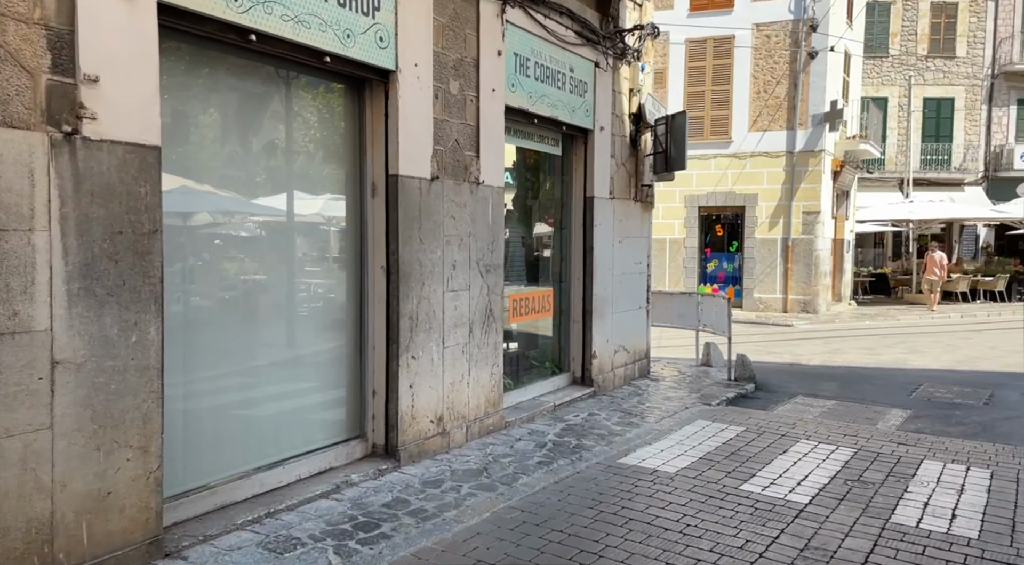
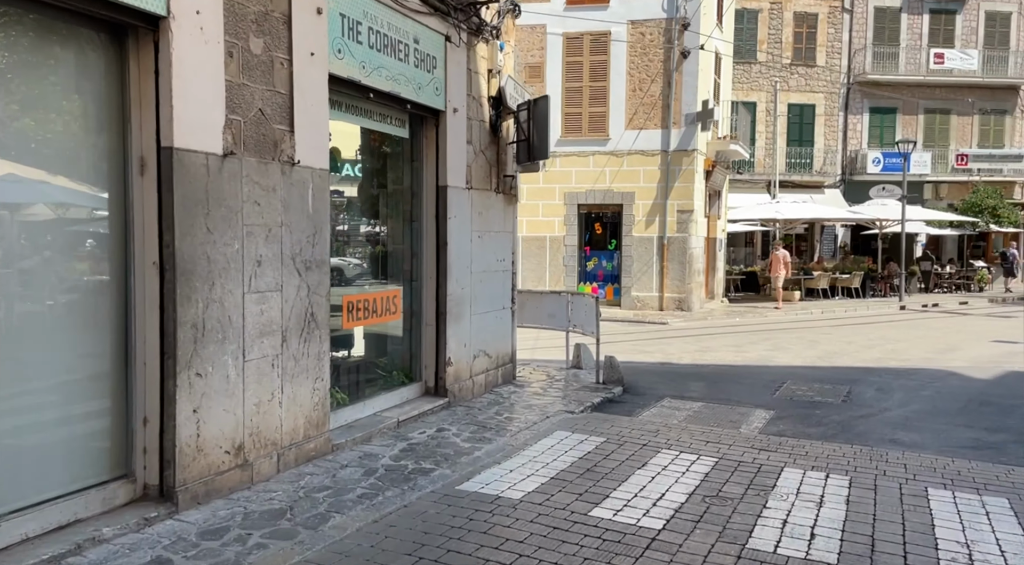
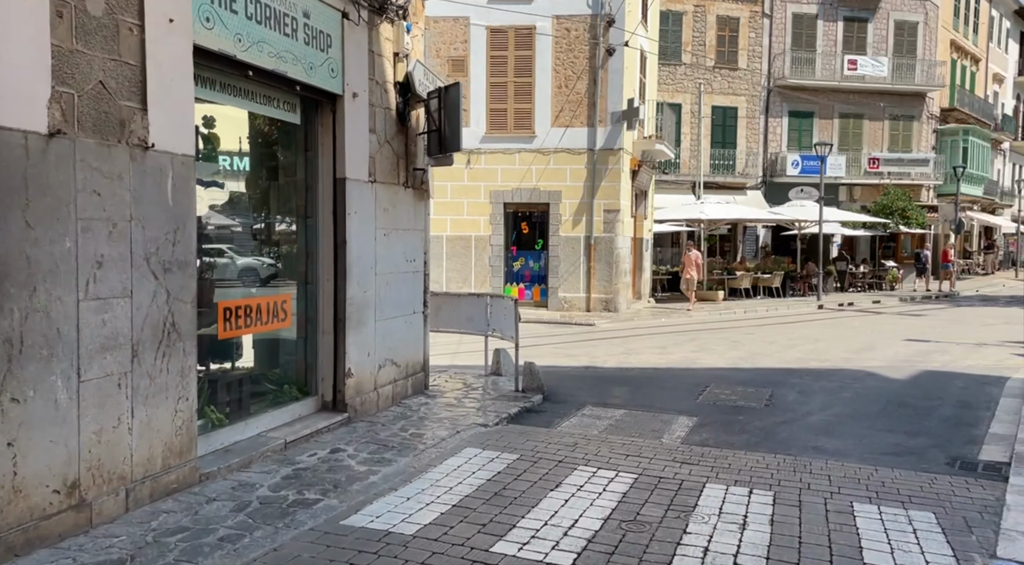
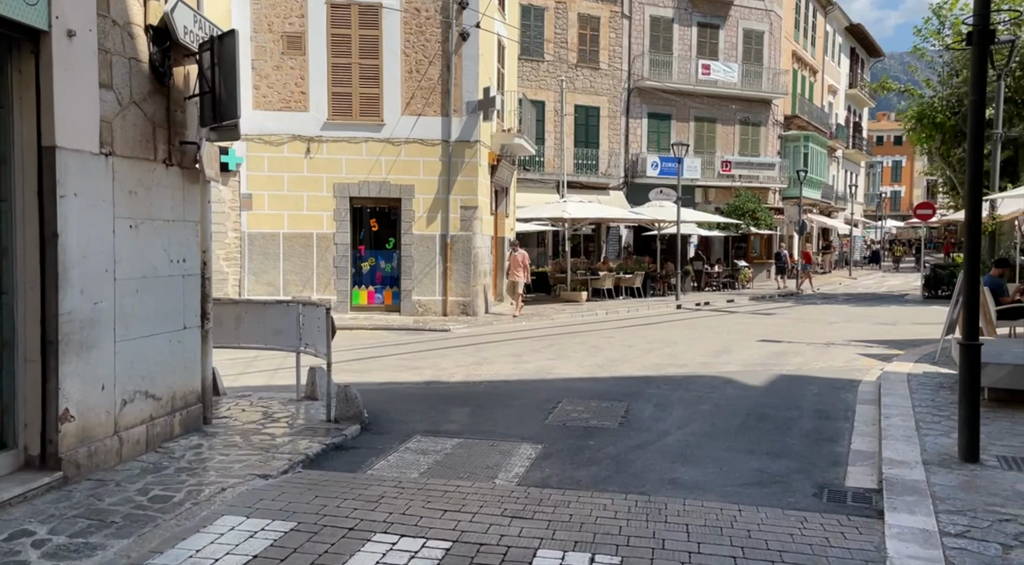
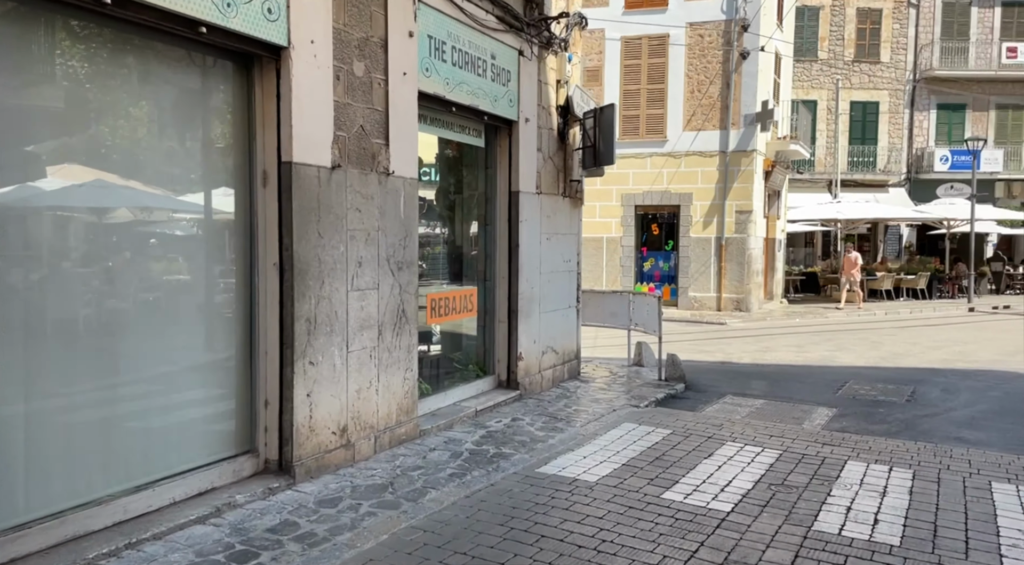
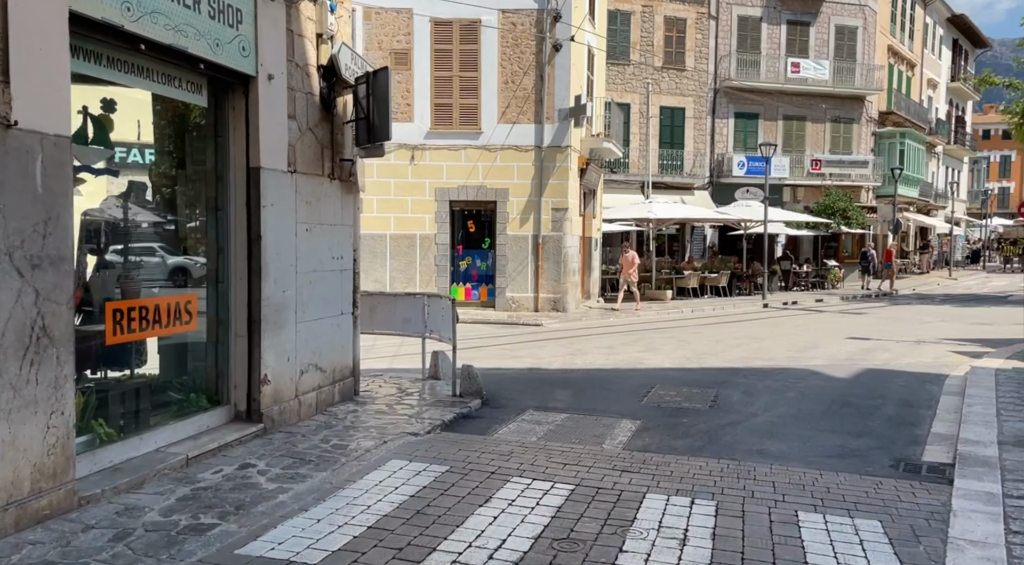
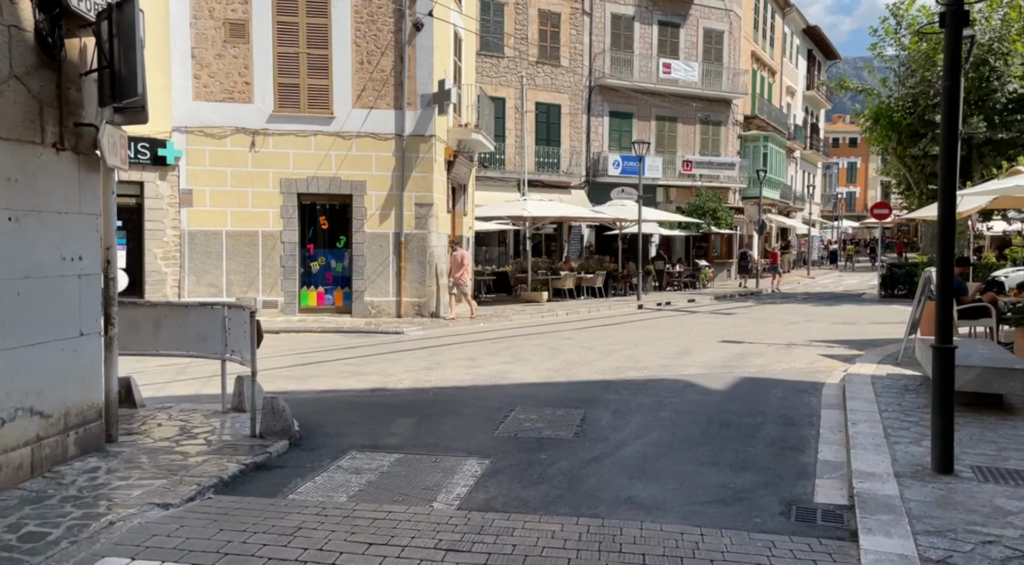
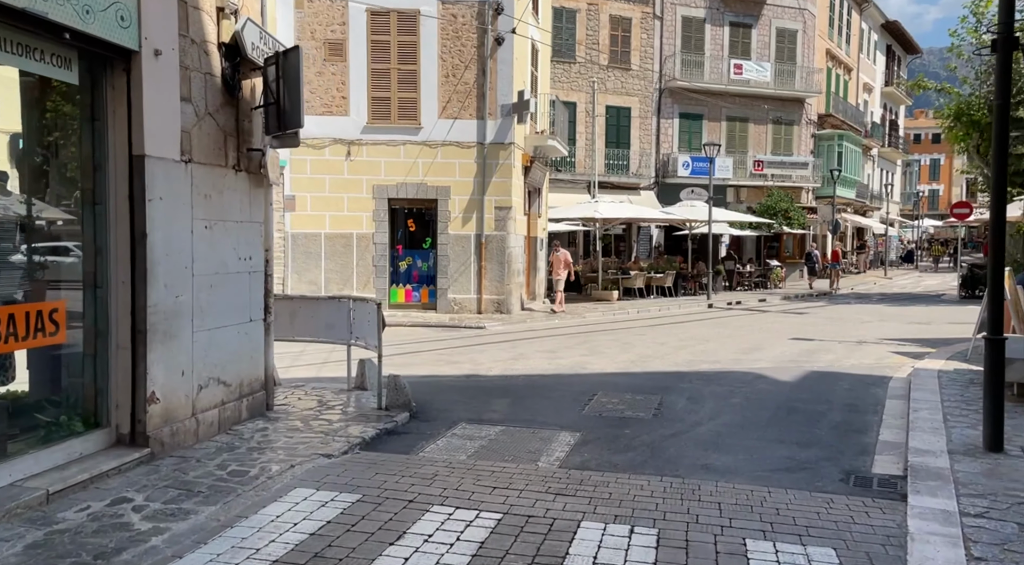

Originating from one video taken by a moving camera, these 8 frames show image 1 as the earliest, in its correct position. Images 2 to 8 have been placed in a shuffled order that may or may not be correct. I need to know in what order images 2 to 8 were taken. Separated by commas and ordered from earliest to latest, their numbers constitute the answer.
5, 2, 3, 6, 8, 4, 7
